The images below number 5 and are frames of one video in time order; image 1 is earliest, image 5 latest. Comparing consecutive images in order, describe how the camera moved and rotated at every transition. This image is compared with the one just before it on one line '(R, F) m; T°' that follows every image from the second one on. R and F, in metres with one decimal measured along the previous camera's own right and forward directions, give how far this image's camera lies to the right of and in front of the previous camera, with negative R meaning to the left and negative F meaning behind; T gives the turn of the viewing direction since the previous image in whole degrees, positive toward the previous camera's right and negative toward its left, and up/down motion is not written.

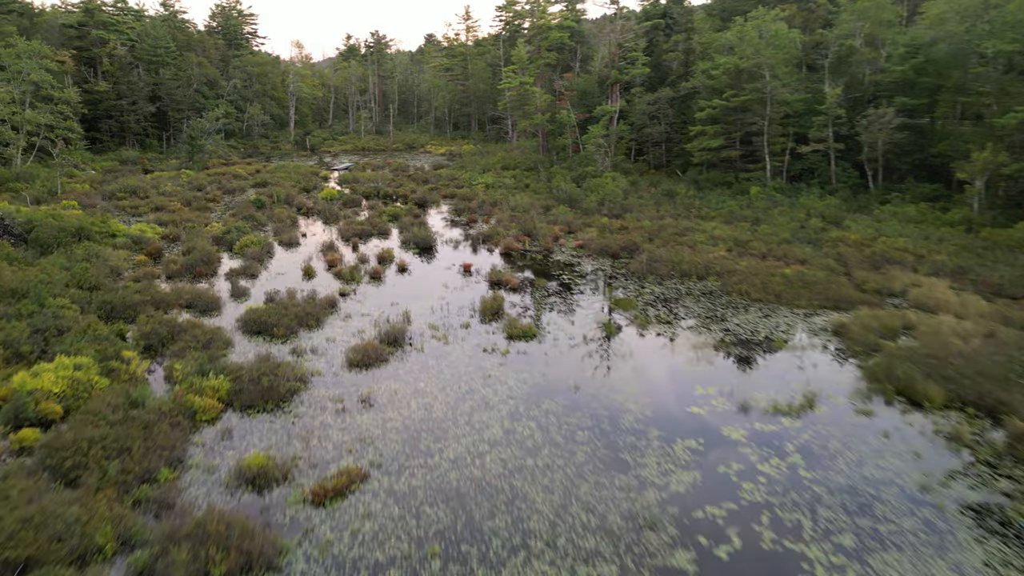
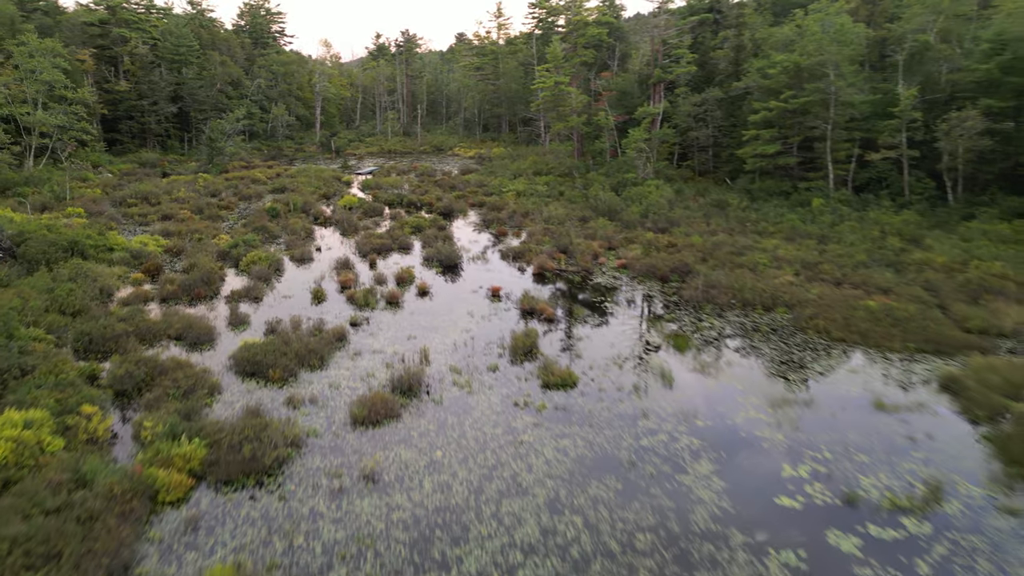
(-0.1, +2.0) m; -2°
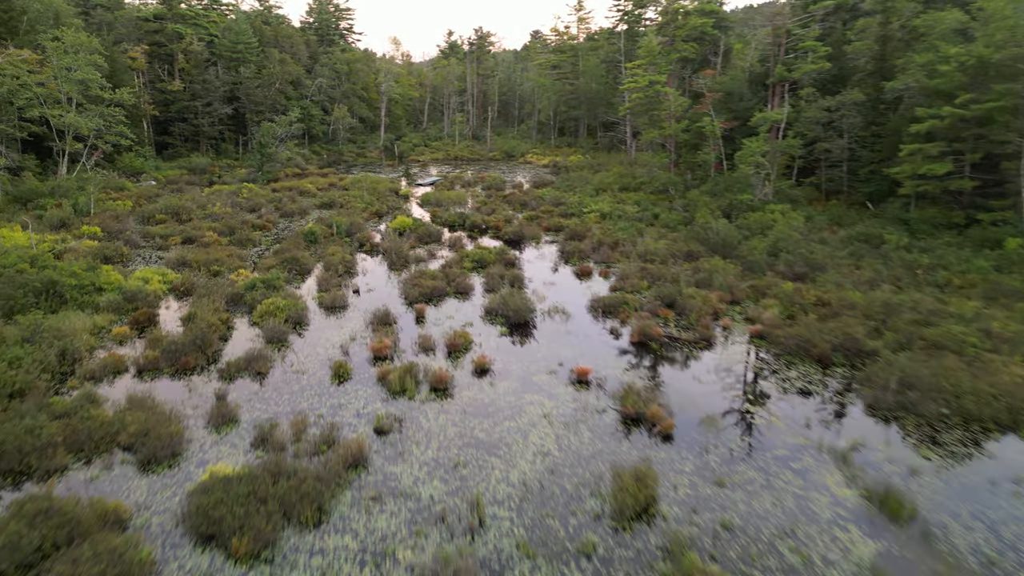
(-0.4, +4.2) m; -6°
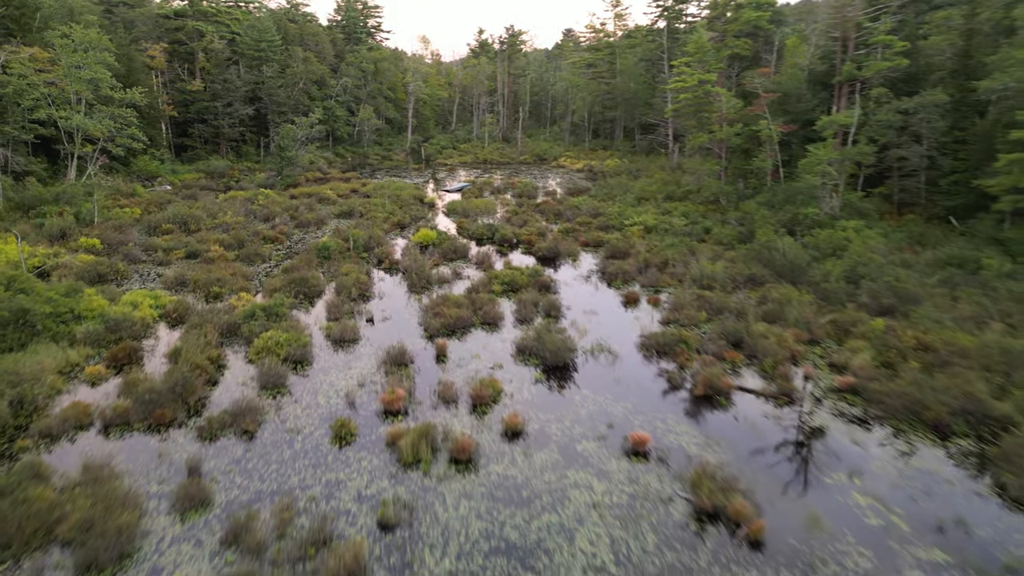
(-0.2, +2.0) m; -2°
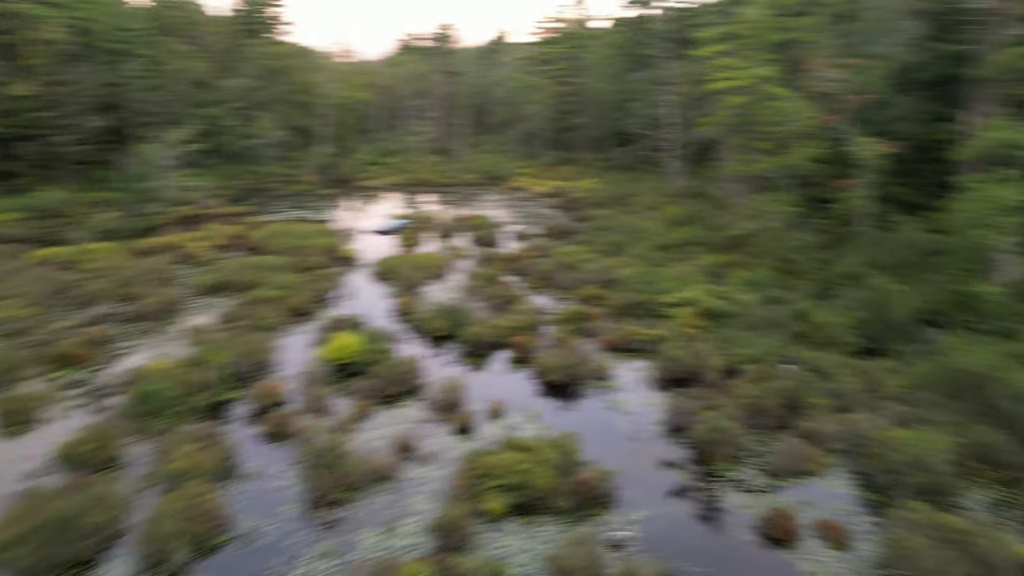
(-0.8, +7.6) m; +6°
